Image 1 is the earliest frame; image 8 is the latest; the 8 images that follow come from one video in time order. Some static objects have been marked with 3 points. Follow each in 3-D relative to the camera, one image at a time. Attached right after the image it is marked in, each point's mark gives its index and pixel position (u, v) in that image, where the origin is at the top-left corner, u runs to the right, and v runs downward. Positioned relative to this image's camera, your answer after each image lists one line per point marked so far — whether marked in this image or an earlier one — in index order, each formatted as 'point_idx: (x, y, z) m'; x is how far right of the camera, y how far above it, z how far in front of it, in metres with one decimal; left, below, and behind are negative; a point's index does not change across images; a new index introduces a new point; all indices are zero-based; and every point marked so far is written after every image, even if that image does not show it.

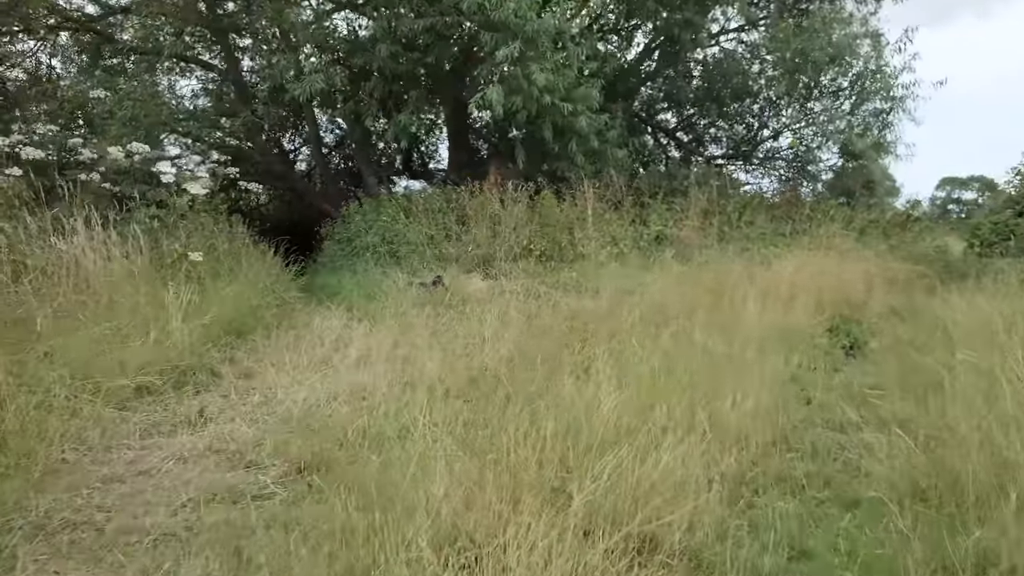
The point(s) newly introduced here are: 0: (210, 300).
0: (-2.2, -0.1, +6.0) m
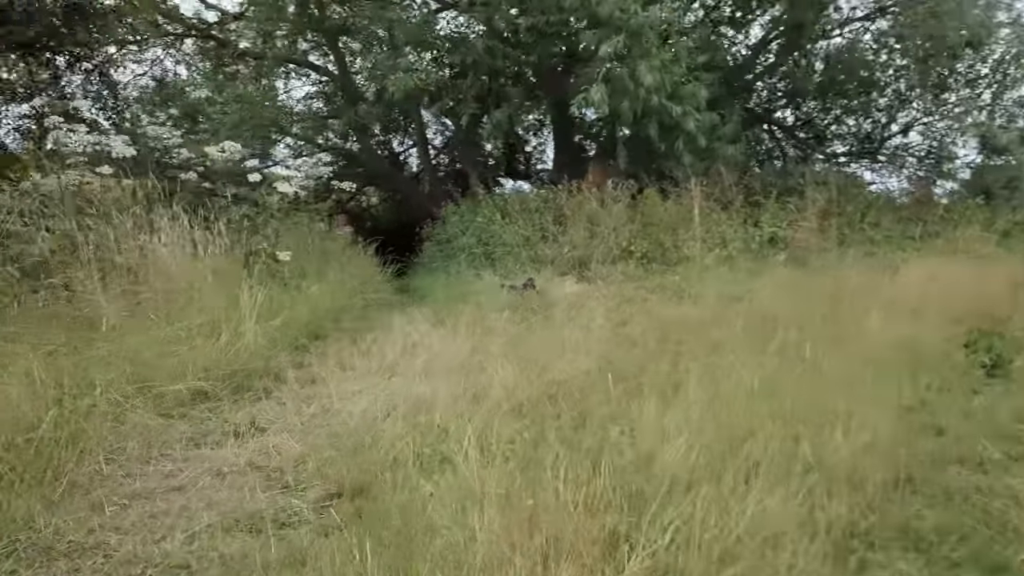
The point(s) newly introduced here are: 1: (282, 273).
0: (-1.6, -0.1, +5.8) m
1: (-1.9, +0.1, +6.9) m
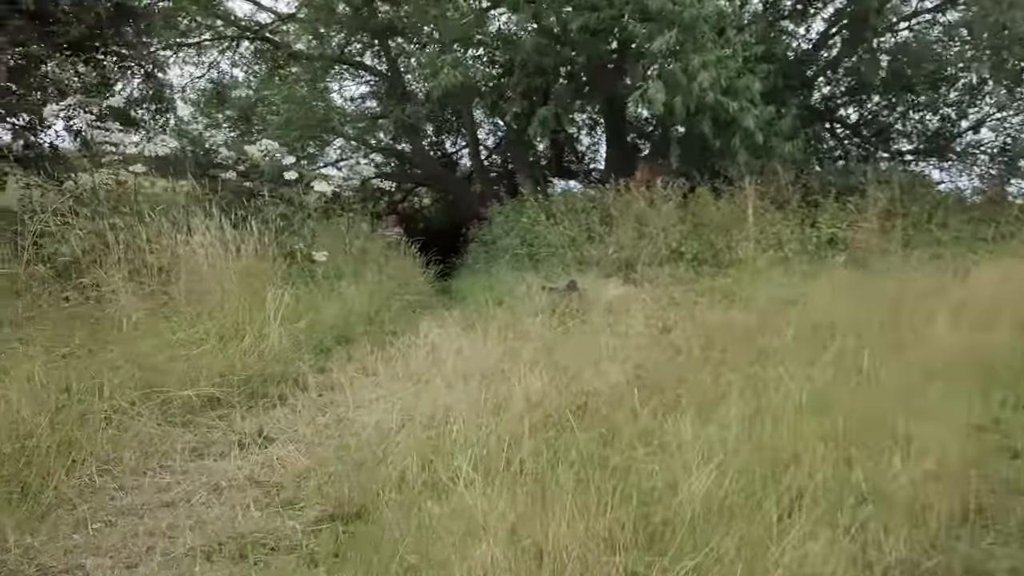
0: (-1.3, -0.1, +5.7) m
1: (-1.6, +0.1, +6.8) m
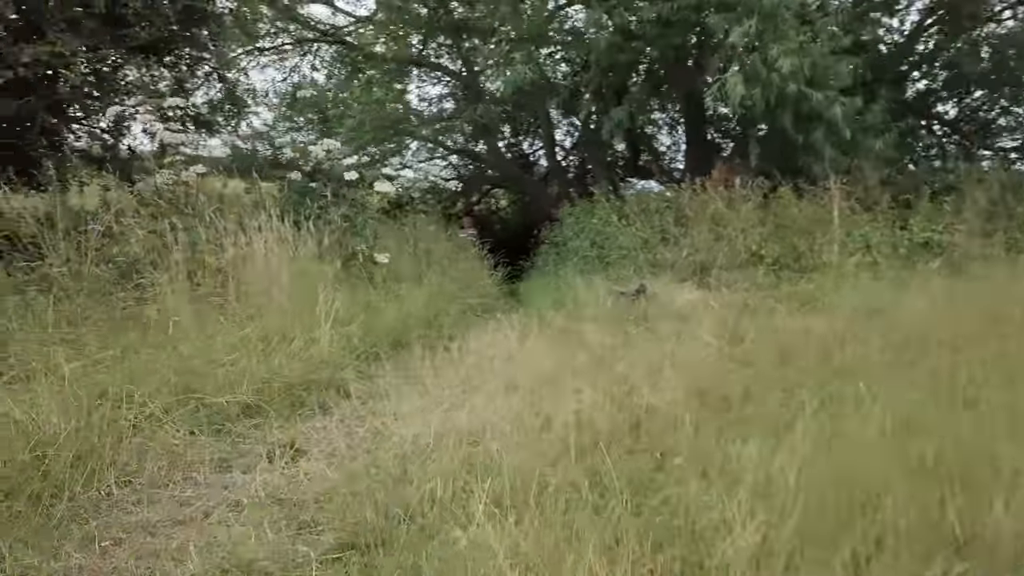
0: (-0.9, -0.1, +5.5) m
1: (-1.1, +0.1, +6.6) m
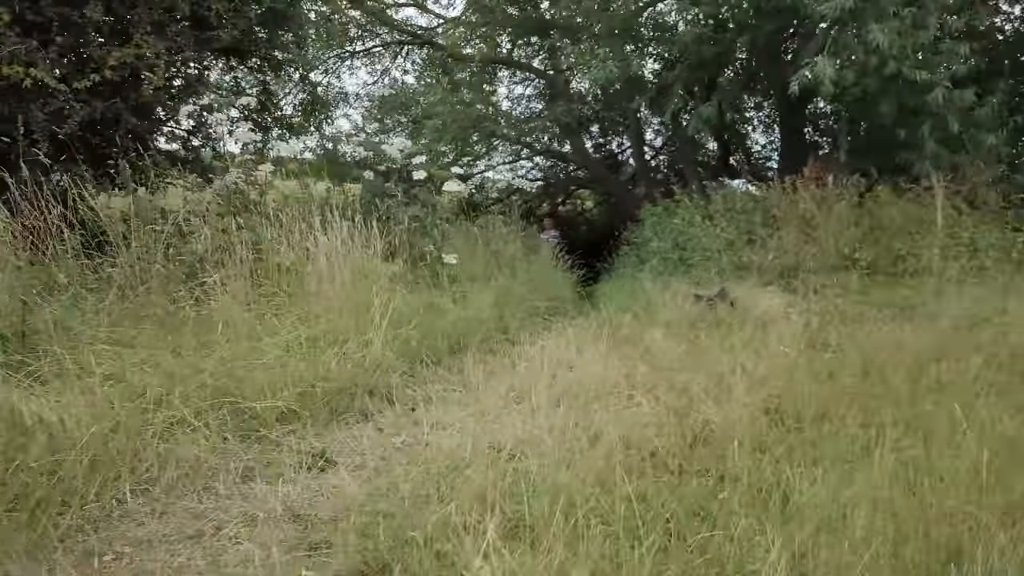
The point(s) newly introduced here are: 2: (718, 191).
0: (-0.5, -0.2, +5.3) m
1: (-0.5, +0.1, +6.5) m
2: (+2.5, +1.2, +10.1) m
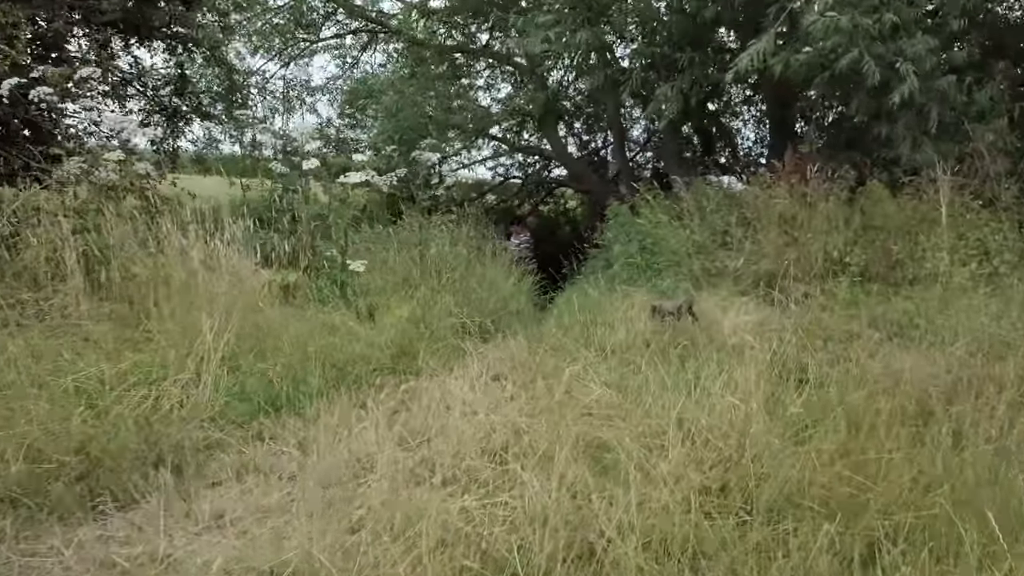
0: (-1.0, -0.2, +4.2) m
1: (-1.1, 0.0, +5.4) m
2: (+2.0, +1.1, +9.0) m
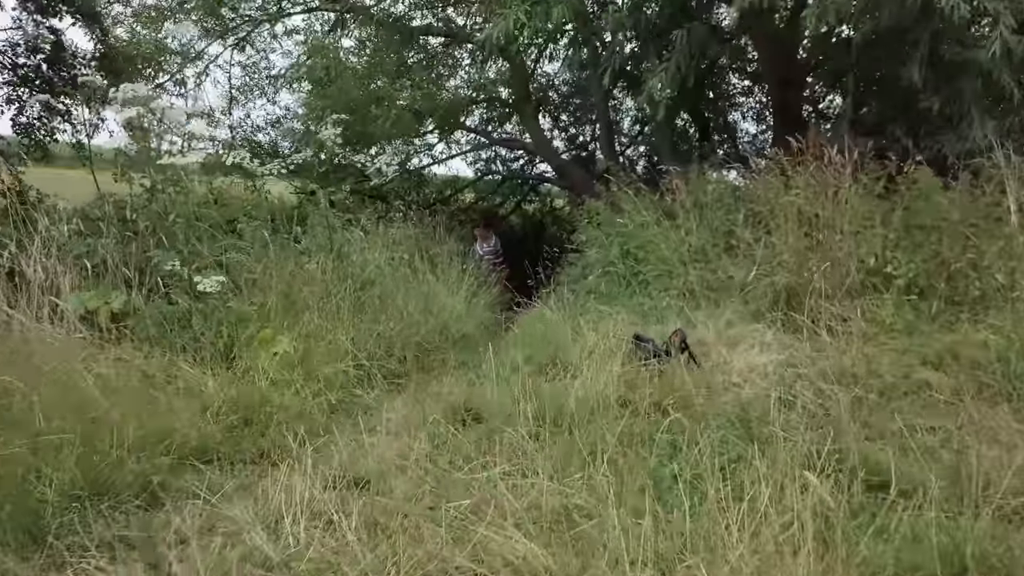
0: (-1.4, -0.4, +2.6) m
1: (-1.4, -0.1, +3.7) m
2: (+1.6, +1.0, +7.4) m
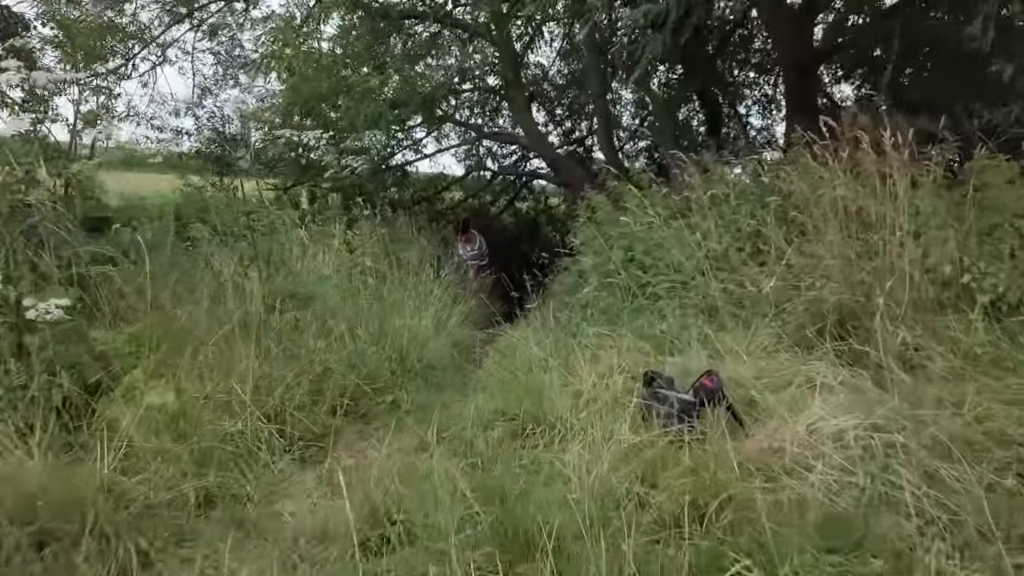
0: (-1.5, -0.5, +1.4) m
1: (-1.5, -0.2, +2.6) m
2: (+1.4, +0.9, +6.2) m
